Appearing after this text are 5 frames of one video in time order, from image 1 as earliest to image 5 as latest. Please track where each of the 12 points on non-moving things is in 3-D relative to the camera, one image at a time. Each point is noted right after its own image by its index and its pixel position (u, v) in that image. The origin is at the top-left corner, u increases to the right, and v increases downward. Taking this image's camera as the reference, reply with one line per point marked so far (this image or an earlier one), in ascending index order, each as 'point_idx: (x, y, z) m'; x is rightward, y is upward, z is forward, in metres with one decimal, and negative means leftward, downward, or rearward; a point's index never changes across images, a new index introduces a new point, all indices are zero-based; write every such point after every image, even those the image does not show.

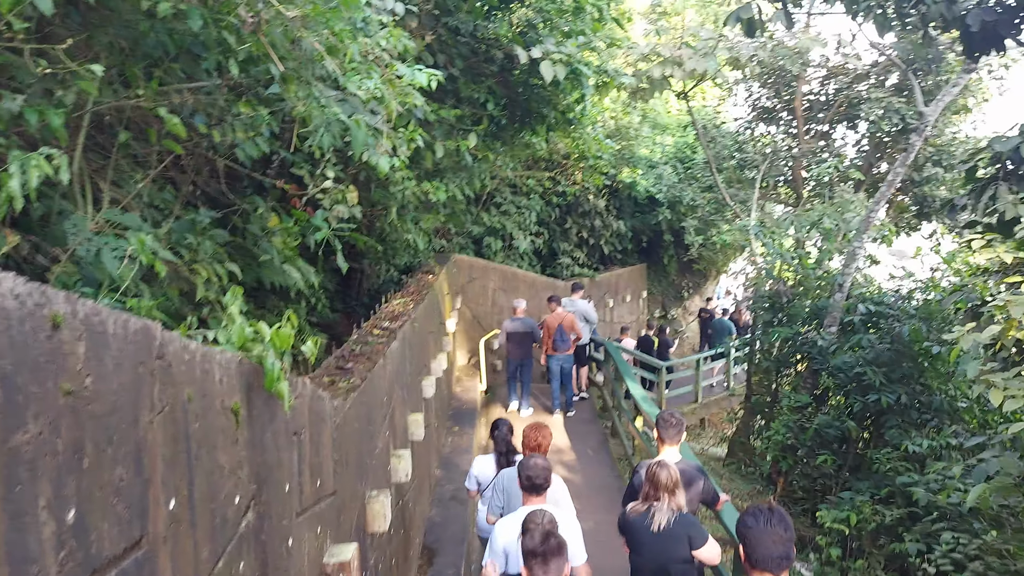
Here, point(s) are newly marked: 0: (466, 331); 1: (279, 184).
0: (-0.6, -0.6, +10.6) m
1: (-1.5, +0.7, +5.3) m
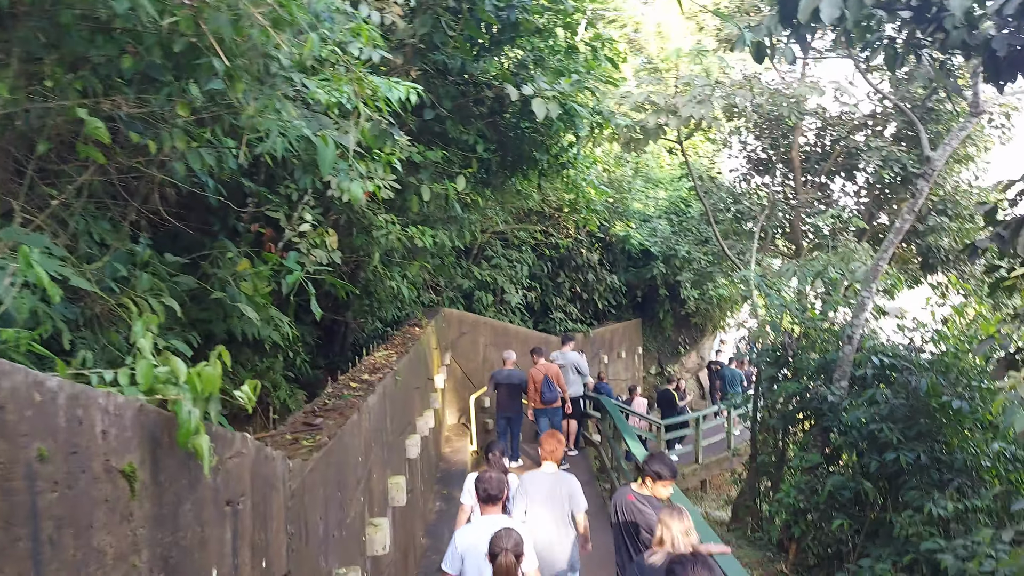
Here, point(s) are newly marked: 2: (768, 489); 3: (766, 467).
0: (-0.7, -1.3, +10.1) m
1: (-1.6, +0.4, +4.9) m
2: (+2.8, -2.3, +9.0) m
3: (+2.8, -2.0, +9.0) m
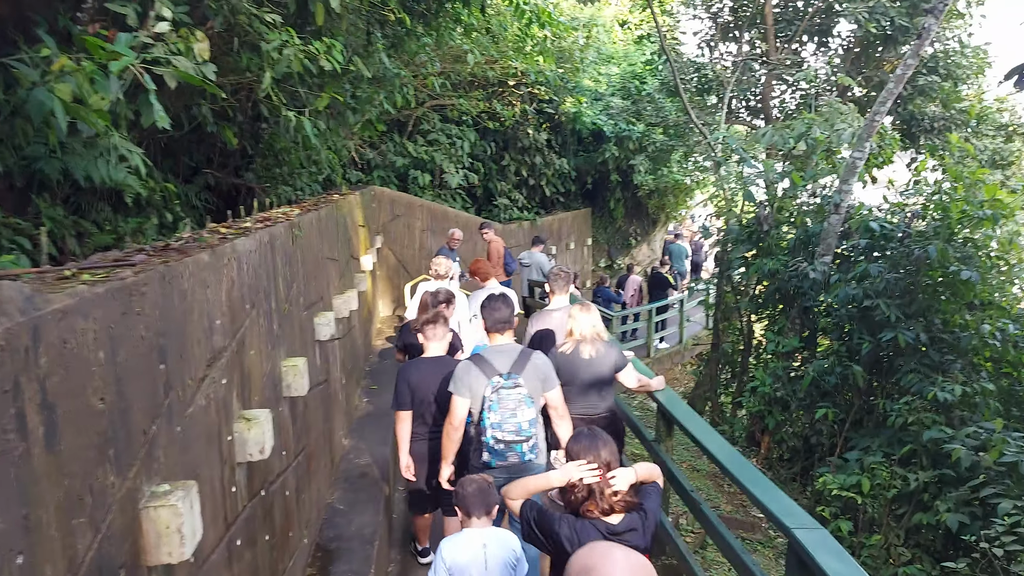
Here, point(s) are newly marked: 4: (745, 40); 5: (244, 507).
0: (-1.4, +0.1, +9.0) m
1: (-1.9, +1.1, +3.6) m
2: (+2.2, -1.0, +8.3) m
3: (+2.2, -0.7, +8.2) m
4: (+2.8, +3.0, +9.7) m
5: (-0.8, -0.7, +2.5) m
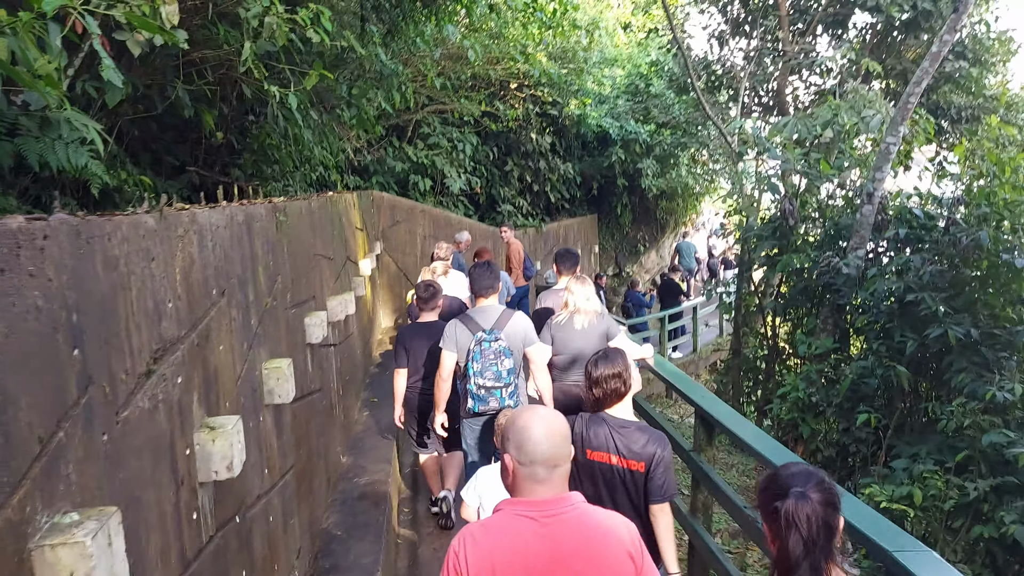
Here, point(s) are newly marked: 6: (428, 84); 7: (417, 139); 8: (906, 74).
0: (-1.3, 0.0, +8.5) m
1: (-1.8, +1.1, +3.1) m
2: (+2.3, -1.0, +7.8) m
3: (+2.3, -0.7, +7.7) m
4: (+2.9, +3.0, +9.3) m
5: (-0.7, -0.6, +2.0) m
6: (-0.9, +2.3, +9.0) m
7: (-1.2, +1.9, +10.2) m
8: (+4.2, +2.3, +8.6) m
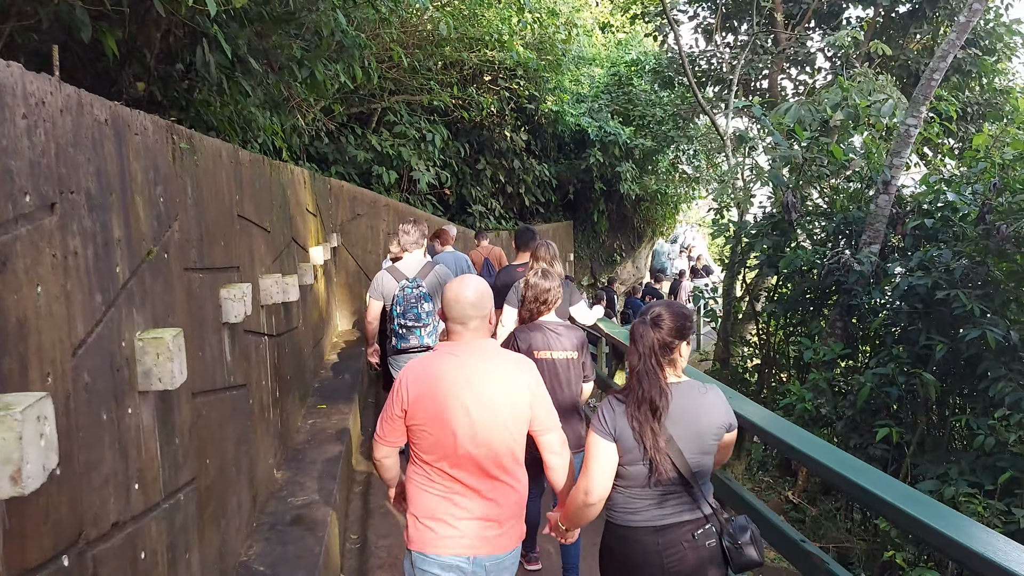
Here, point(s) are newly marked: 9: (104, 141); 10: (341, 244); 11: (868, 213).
0: (-1.6, 0.0, +7.7) m
1: (-1.9, +1.3, +2.3) m
2: (+2.1, -1.0, +7.1) m
3: (+2.1, -0.7, +7.0) m
4: (+2.6, +2.9, +8.8) m
5: (-0.8, -0.5, +1.2) m
6: (-1.2, +2.3, +8.3) m
7: (-1.5, +1.9, +9.5) m
8: (+4.0, +2.2, +8.1) m
9: (-0.9, +0.3, +1.7) m
10: (-1.6, +0.4, +7.4) m
11: (+2.5, +0.5, +5.7) m
